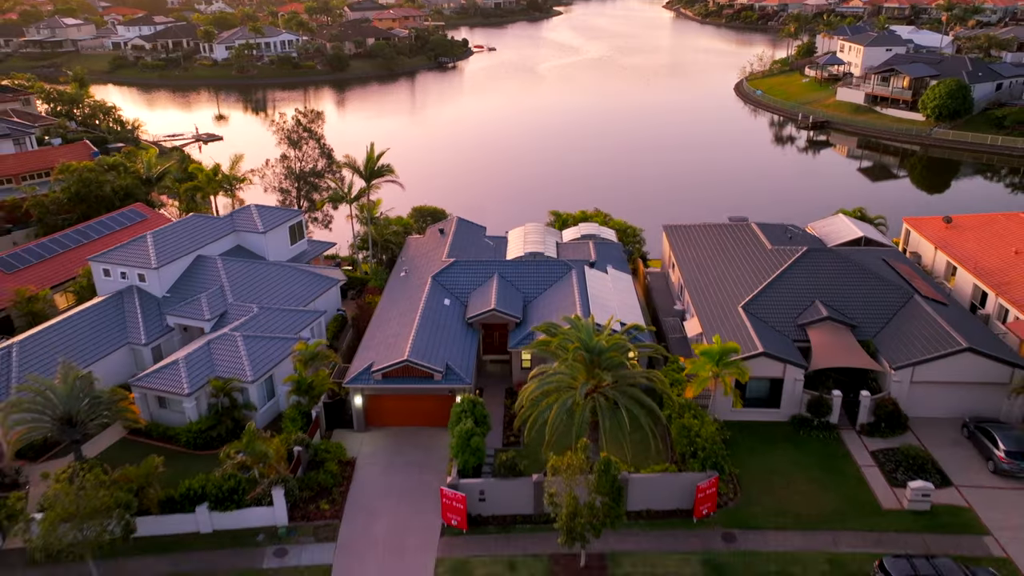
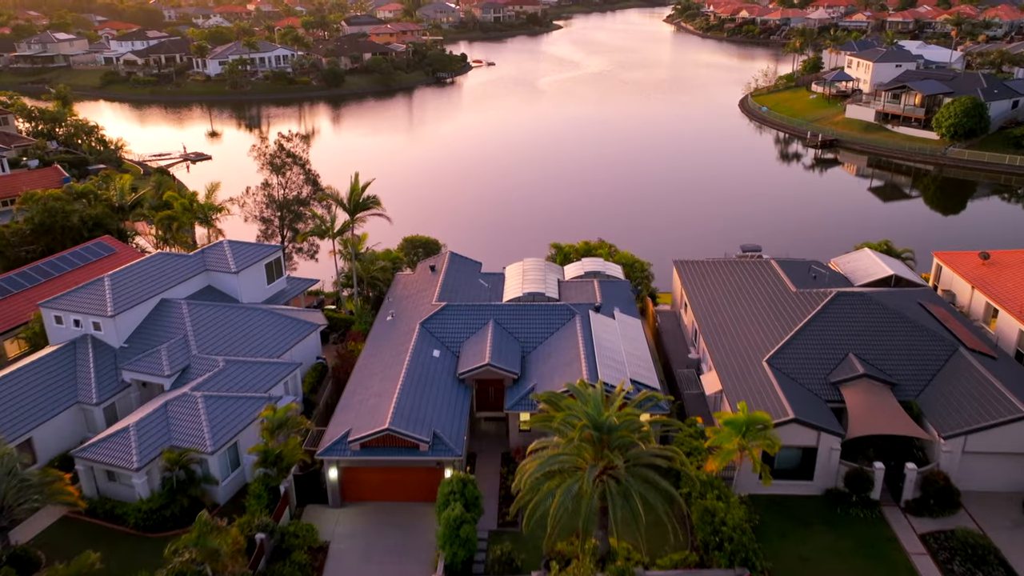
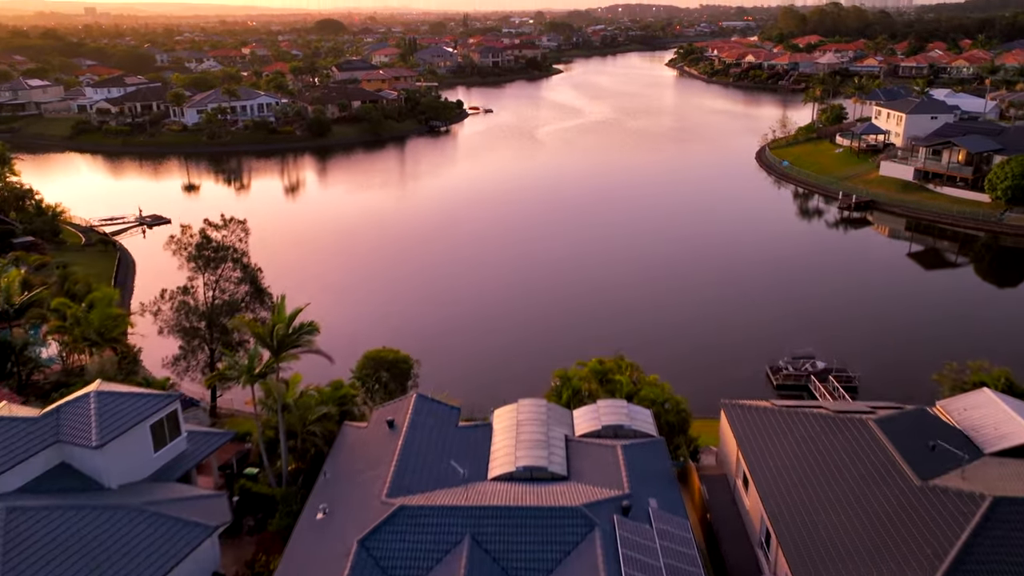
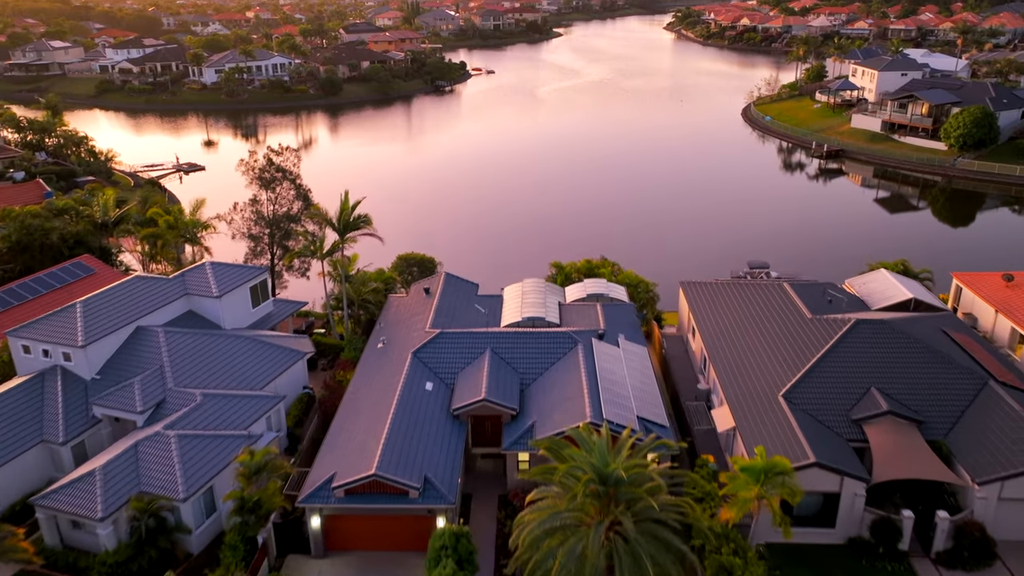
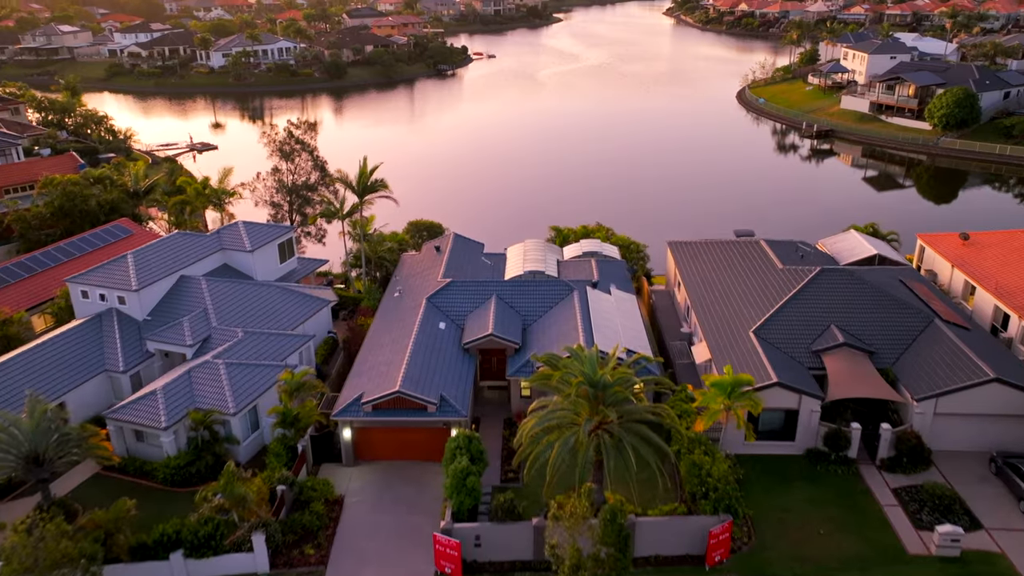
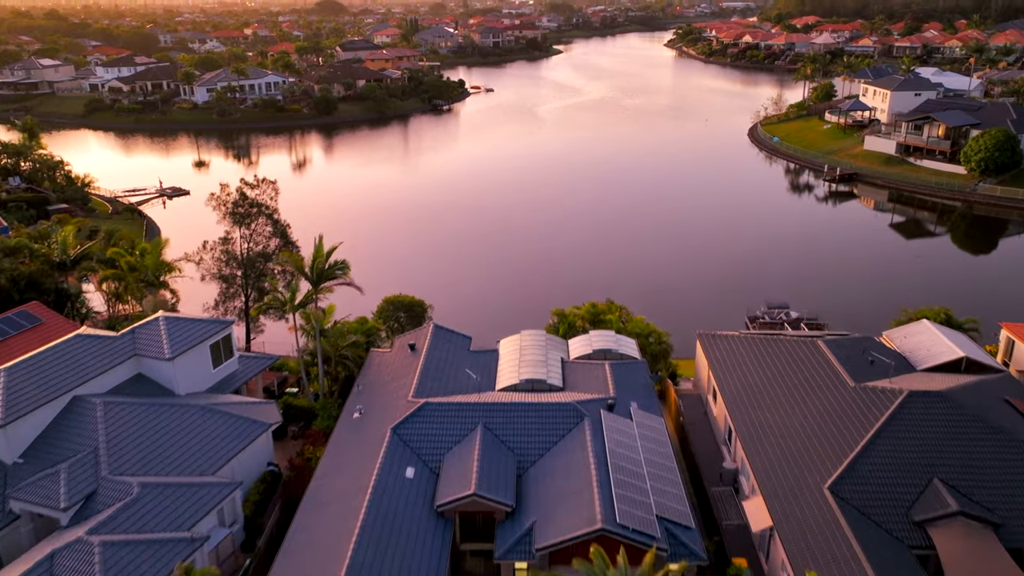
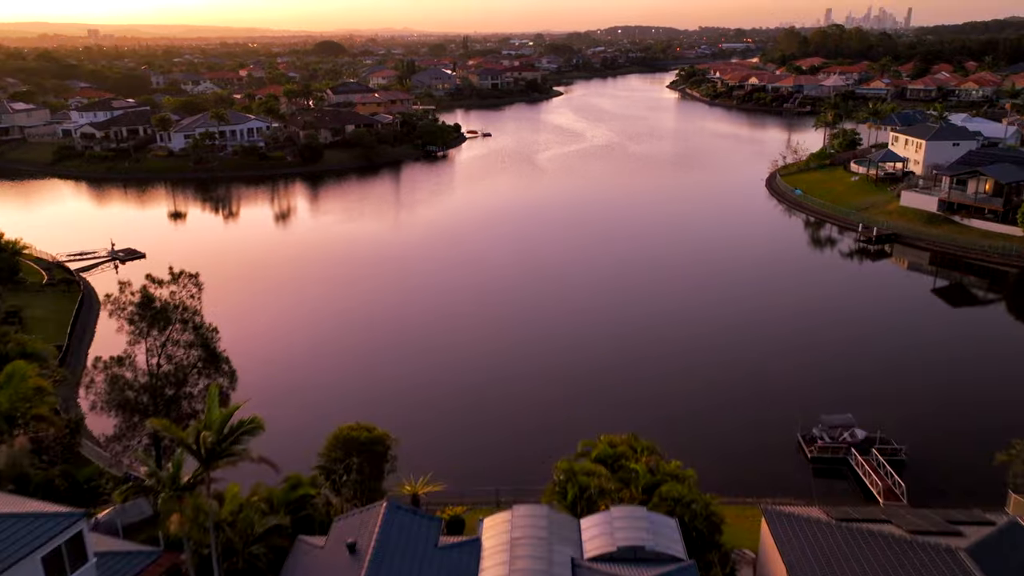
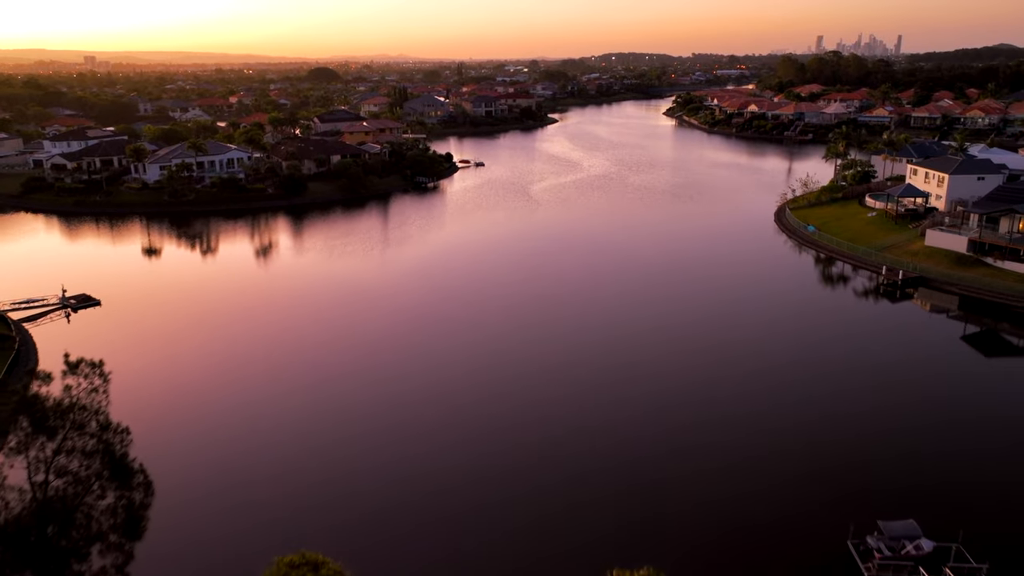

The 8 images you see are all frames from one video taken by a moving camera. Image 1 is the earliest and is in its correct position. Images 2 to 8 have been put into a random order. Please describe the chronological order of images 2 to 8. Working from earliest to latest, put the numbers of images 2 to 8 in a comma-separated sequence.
5, 2, 4, 6, 3, 7, 8
